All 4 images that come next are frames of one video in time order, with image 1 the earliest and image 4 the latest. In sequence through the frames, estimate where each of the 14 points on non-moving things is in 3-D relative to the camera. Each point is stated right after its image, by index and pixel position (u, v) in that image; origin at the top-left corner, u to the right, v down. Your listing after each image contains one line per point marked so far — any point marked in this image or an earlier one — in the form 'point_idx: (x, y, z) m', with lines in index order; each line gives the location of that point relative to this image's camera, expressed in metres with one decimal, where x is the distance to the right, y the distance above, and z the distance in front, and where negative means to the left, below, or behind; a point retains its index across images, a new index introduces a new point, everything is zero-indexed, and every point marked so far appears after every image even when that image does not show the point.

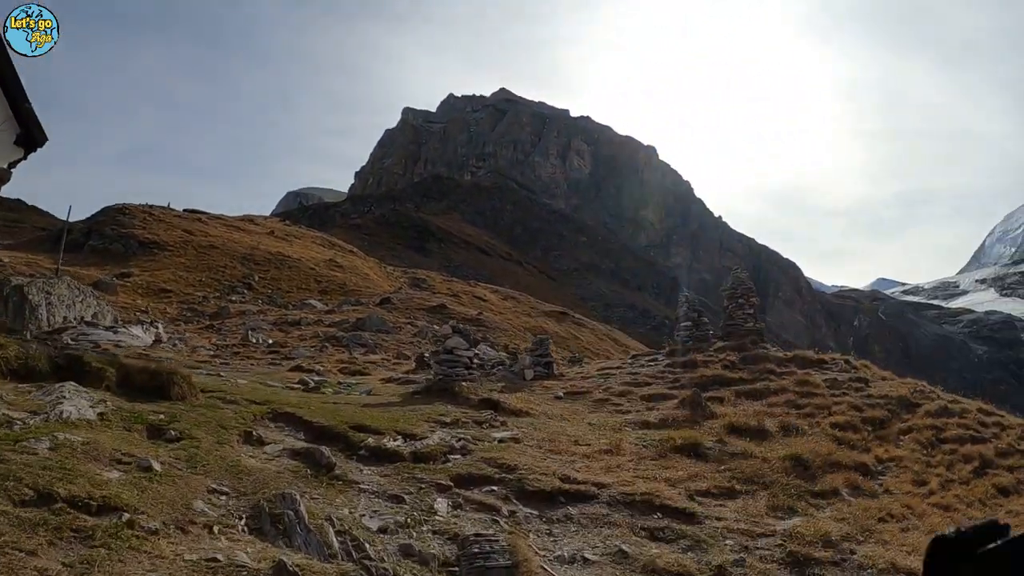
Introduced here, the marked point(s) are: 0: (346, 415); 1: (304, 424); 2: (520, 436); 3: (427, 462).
0: (-2.7, -2.1, +11.2) m
1: (-3.1, -2.0, +10.1) m
2: (+0.2, -2.8, +12.6) m
3: (-1.2, -2.4, +9.5) m
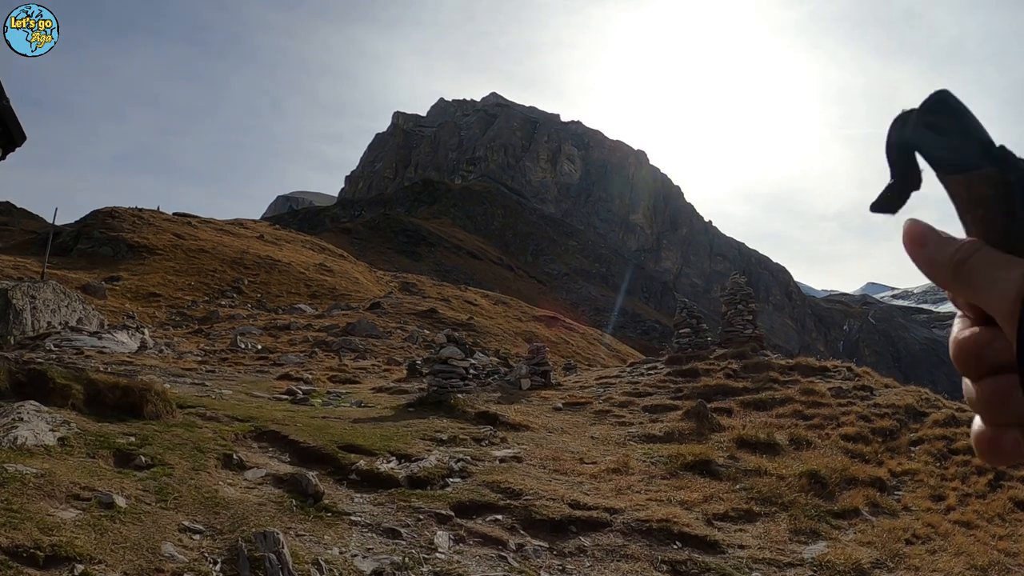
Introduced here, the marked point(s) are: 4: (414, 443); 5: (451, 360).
0: (-2.7, -2.2, +10.4) m
1: (-3.0, -2.1, +9.3) m
2: (+0.2, -2.9, +11.8) m
3: (-1.1, -2.5, +8.7) m
4: (-1.5, -2.4, +10.7) m
5: (-1.4, -1.7, +15.9) m
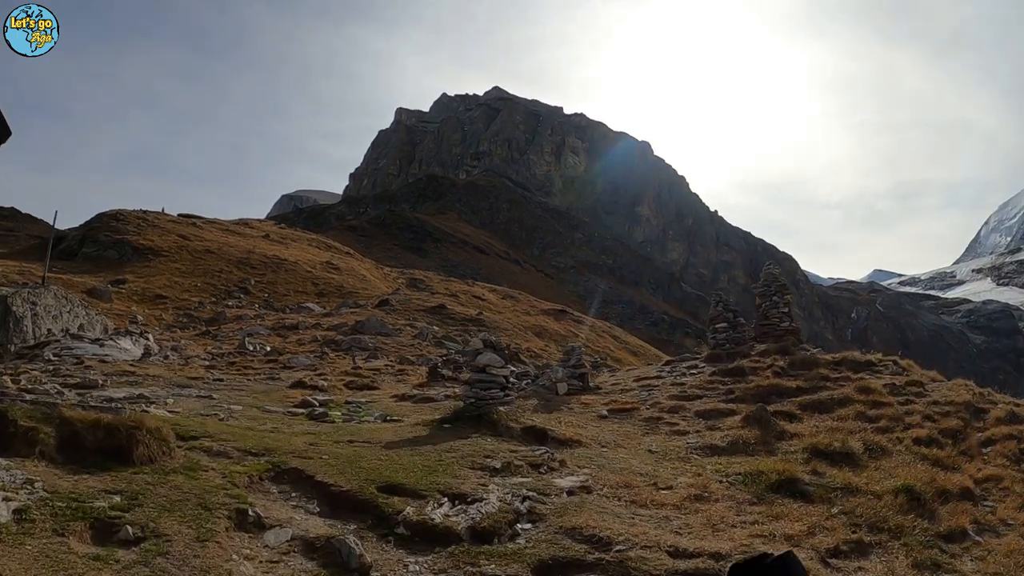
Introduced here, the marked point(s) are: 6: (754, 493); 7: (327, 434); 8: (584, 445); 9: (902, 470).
0: (-1.8, -2.2, +8.5) m
1: (-2.1, -2.2, +7.4) m
2: (+1.1, -2.8, +10.0) m
3: (-0.2, -2.6, +6.9) m
4: (-0.6, -2.4, +8.9) m
5: (-0.5, -1.6, +14.0) m
6: (+4.1, -3.5, +11.7) m
7: (-3.0, -2.4, +11.1) m
8: (+1.4, -3.0, +13.1) m
9: (+8.2, -3.8, +14.3) m
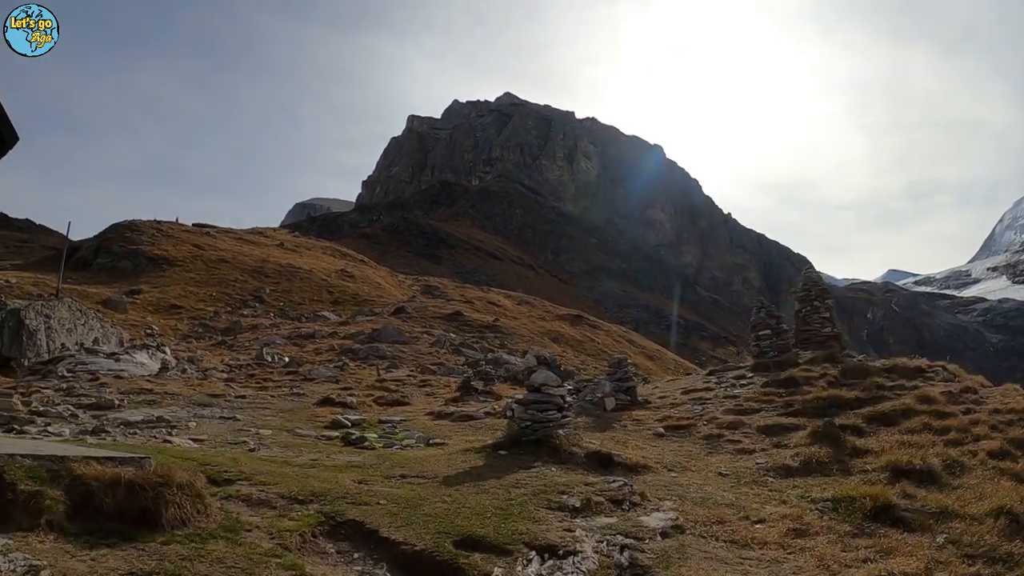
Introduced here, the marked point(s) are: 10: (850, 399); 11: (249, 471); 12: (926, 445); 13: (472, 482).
0: (-0.8, -2.4, +7.3) m
1: (-1.2, -2.3, +6.2) m
2: (+2.1, -3.0, +8.7) m
3: (+0.7, -2.7, +5.6) m
4: (+0.3, -2.6, +7.6) m
5: (+0.6, -1.8, +12.8) m
6: (+5.2, -3.6, +10.3) m
7: (-2.0, -2.6, +9.9) m
8: (+2.4, -3.2, +11.8) m
9: (+9.3, -3.9, +12.9) m
10: (+9.9, -3.2, +19.8) m
11: (-3.2, -2.2, +8.2) m
12: (+9.9, -3.8, +16.1) m
13: (-0.6, -2.6, +9.2) m
